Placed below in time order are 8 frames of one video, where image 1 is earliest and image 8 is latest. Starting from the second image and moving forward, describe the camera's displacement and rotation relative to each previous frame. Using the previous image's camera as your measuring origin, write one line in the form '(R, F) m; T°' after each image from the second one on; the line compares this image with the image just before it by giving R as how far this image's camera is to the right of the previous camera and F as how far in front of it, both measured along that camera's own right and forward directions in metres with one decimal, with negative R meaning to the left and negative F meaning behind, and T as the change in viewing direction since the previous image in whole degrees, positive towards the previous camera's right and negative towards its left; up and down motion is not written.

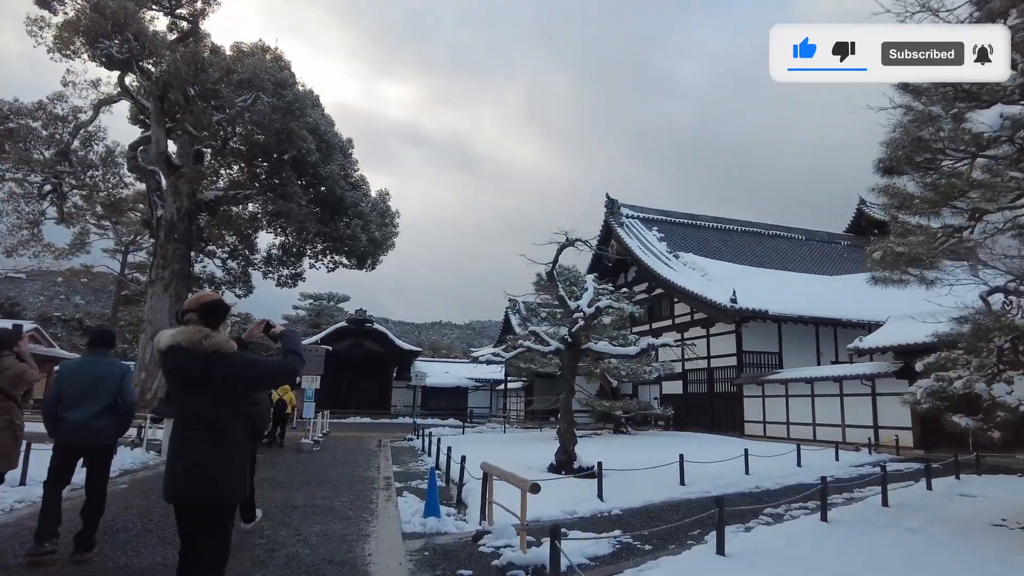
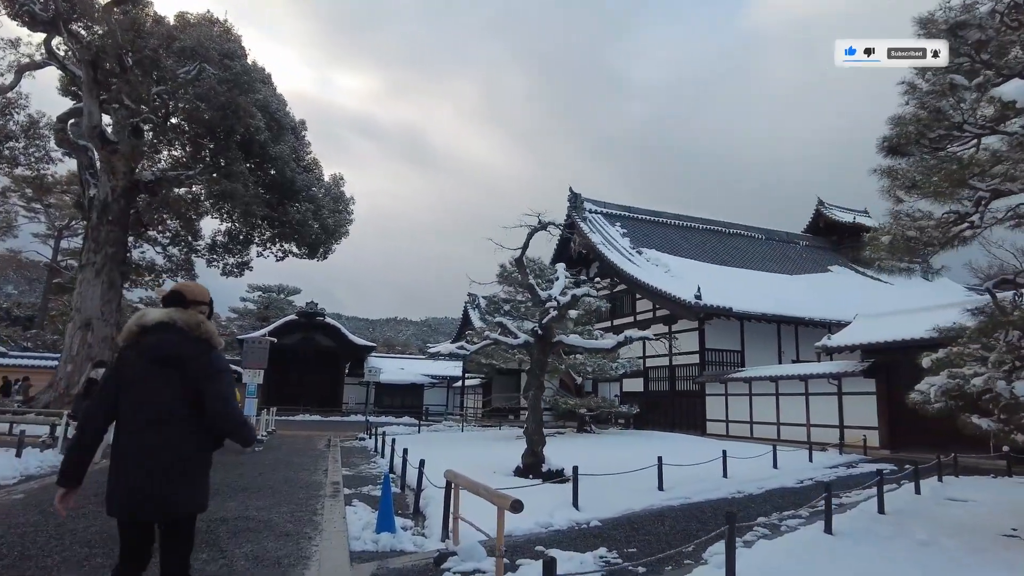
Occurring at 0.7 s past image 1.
(-0.2, +0.9) m; +4°
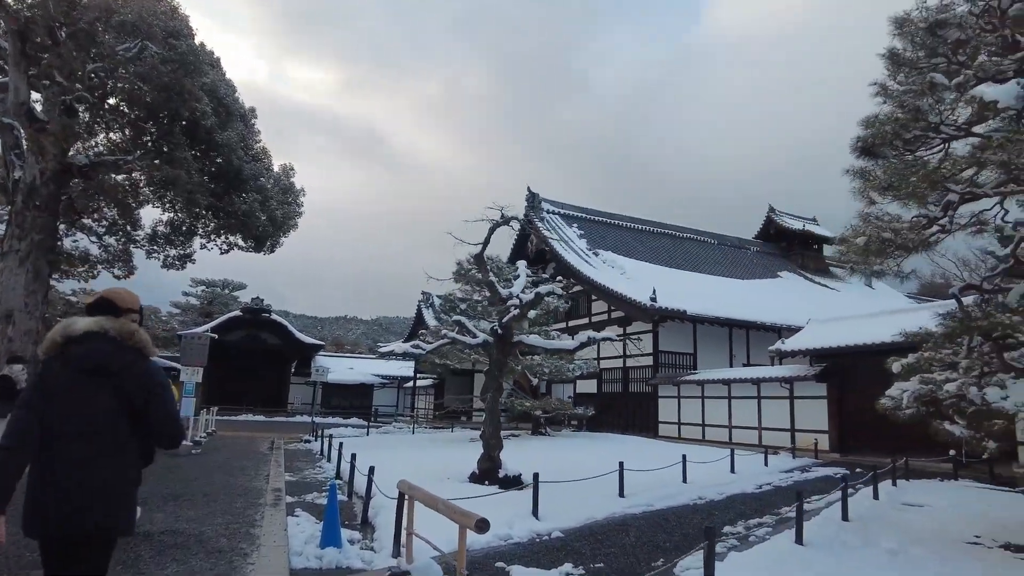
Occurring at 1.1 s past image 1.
(-0.1, +0.4) m; +5°
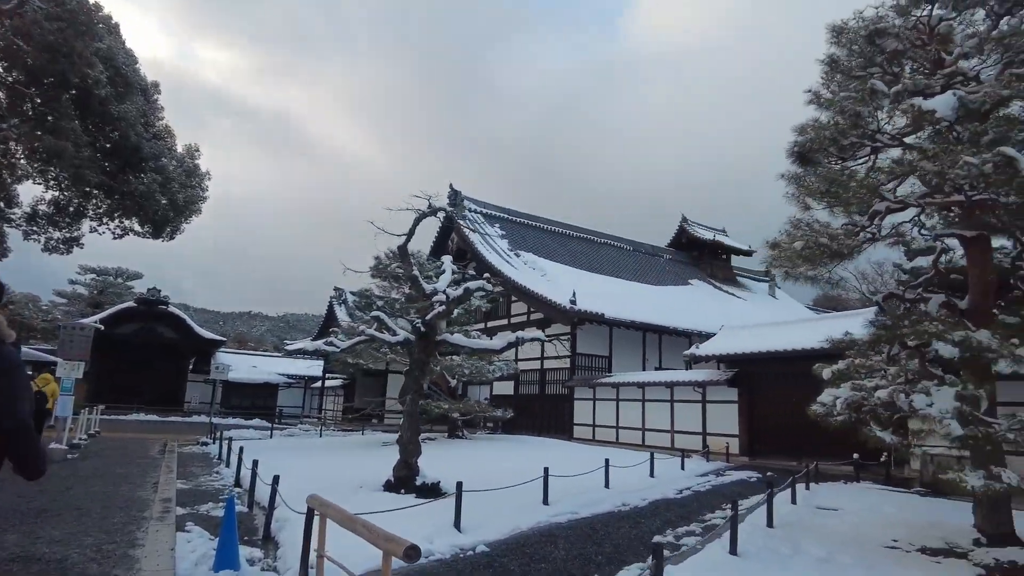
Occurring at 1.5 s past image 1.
(-0.1, +0.5) m; +8°
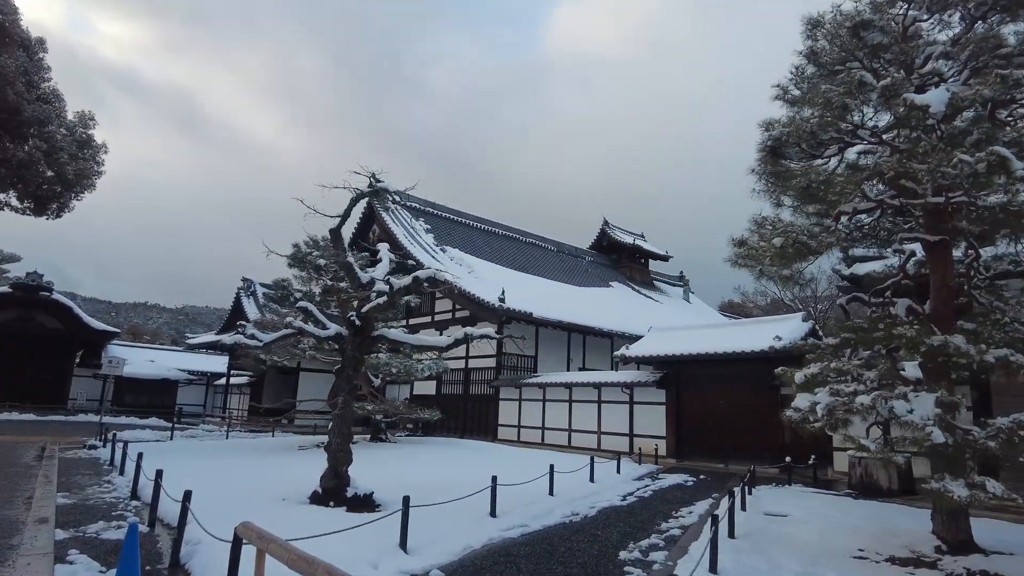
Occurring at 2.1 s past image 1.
(-0.4, +0.7) m; +8°
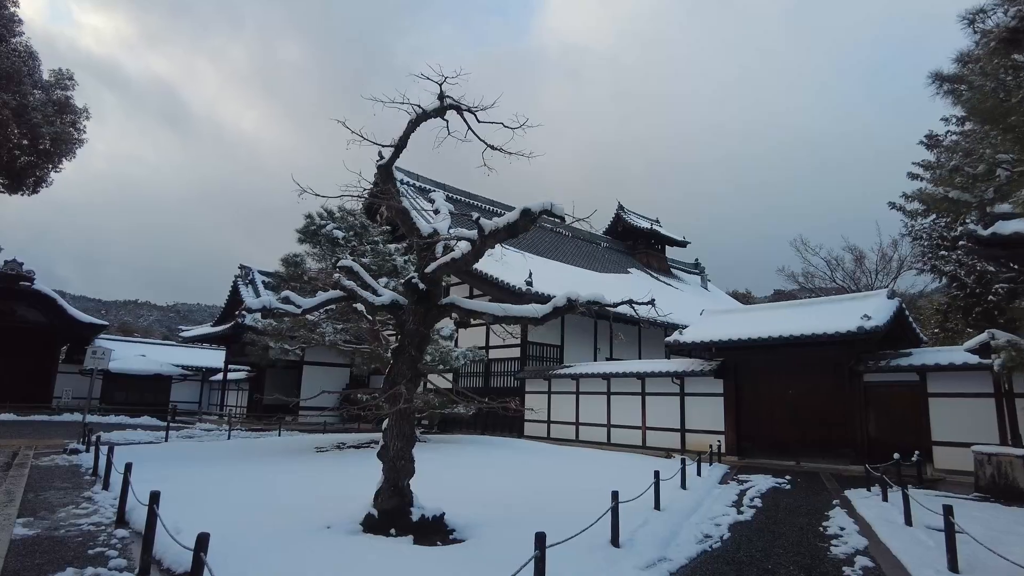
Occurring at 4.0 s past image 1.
(-1.2, +1.9) m; +1°
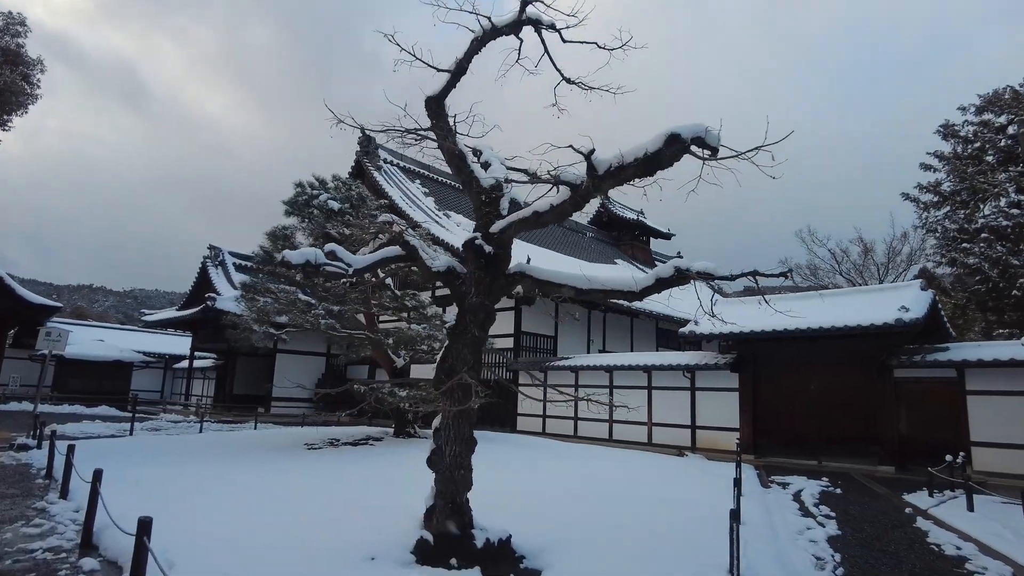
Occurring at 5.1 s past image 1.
(-0.9, +1.2) m; +3°
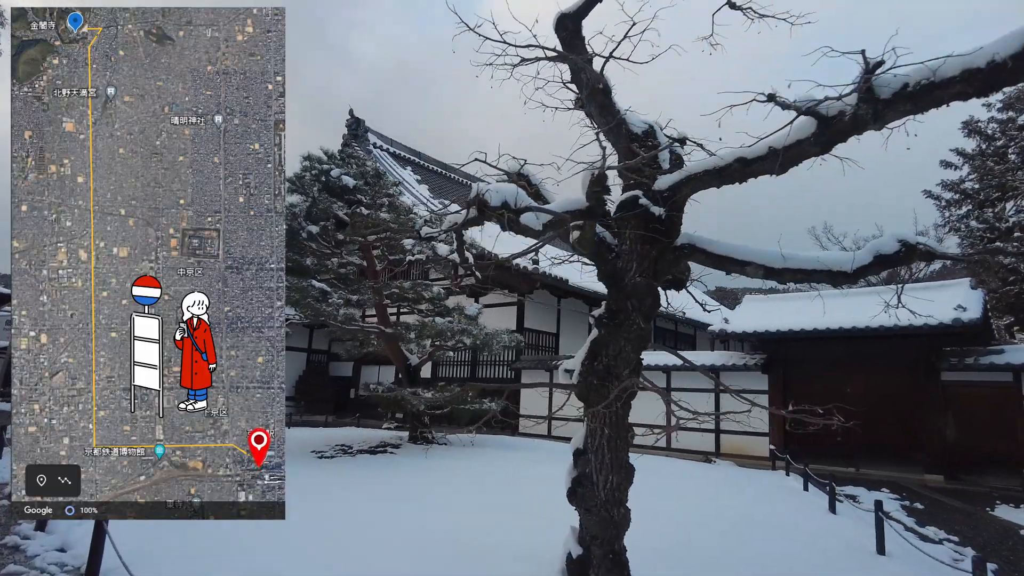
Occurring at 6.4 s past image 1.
(-0.7, +0.9) m; +1°
